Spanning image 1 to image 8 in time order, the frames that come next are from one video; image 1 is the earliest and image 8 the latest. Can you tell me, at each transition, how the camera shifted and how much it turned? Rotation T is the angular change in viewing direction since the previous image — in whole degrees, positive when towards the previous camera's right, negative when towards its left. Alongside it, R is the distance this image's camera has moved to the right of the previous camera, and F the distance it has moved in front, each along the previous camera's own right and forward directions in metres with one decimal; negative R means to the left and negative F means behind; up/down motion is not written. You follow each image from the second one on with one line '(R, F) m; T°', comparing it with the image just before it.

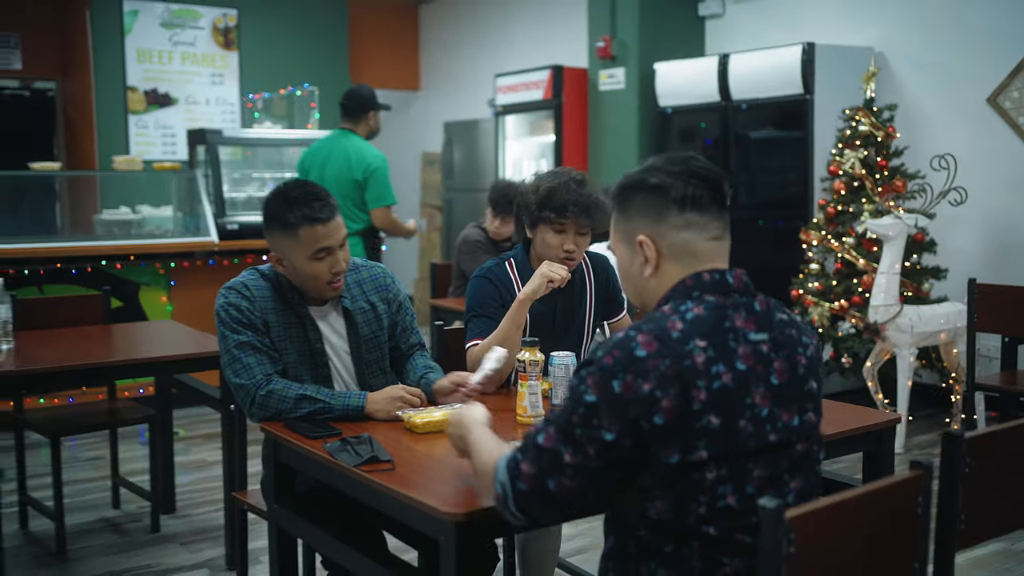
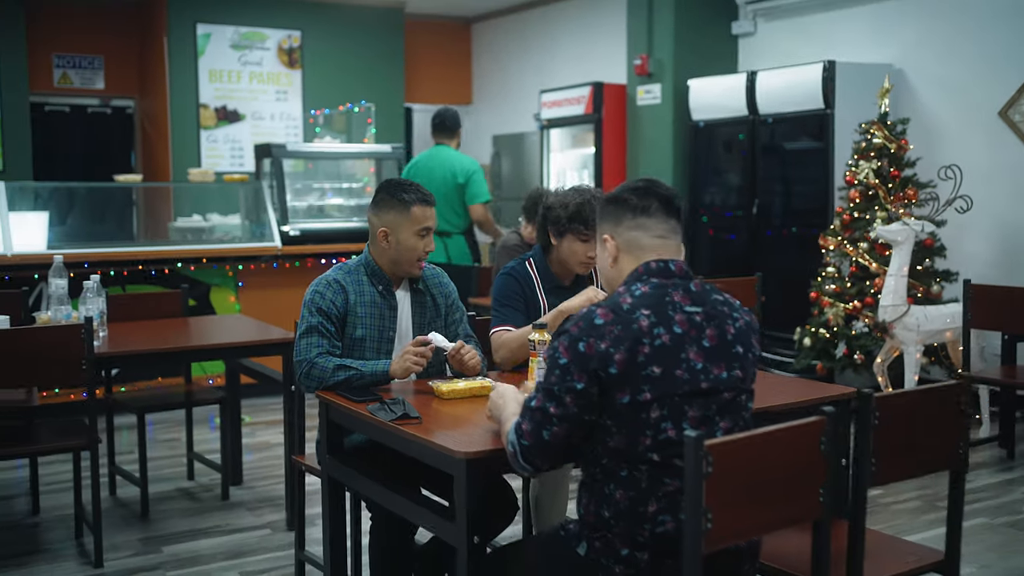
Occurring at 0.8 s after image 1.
(+0.1, -0.4) m; -3°
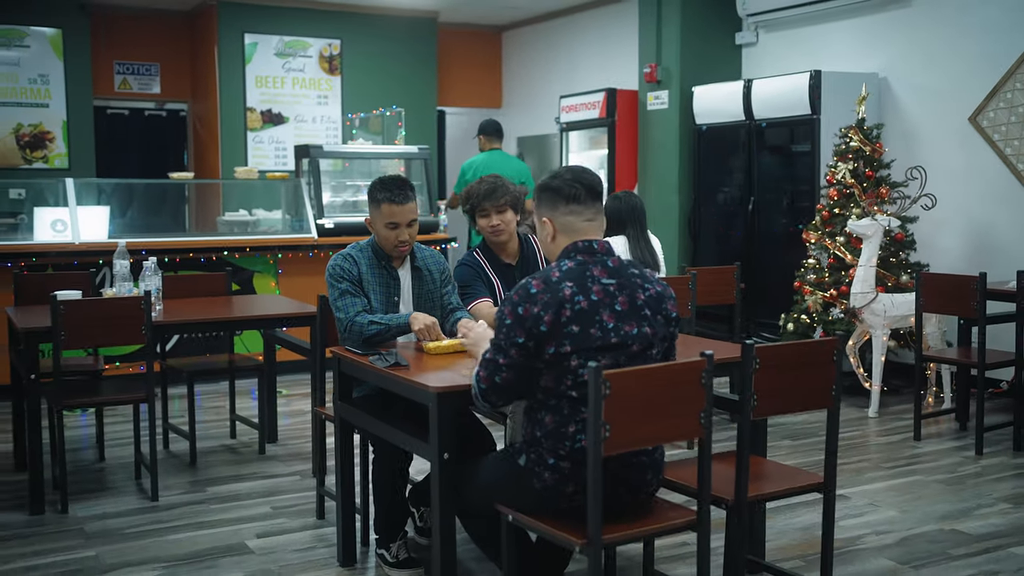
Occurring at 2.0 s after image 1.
(+0.2, -0.6) m; -3°
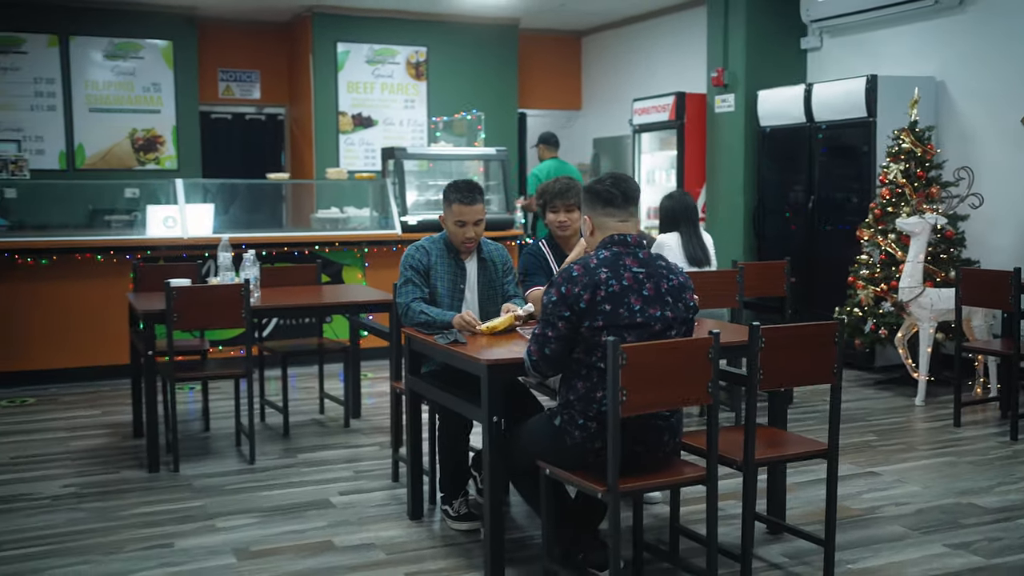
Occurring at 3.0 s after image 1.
(+0.1, -0.4) m; -5°
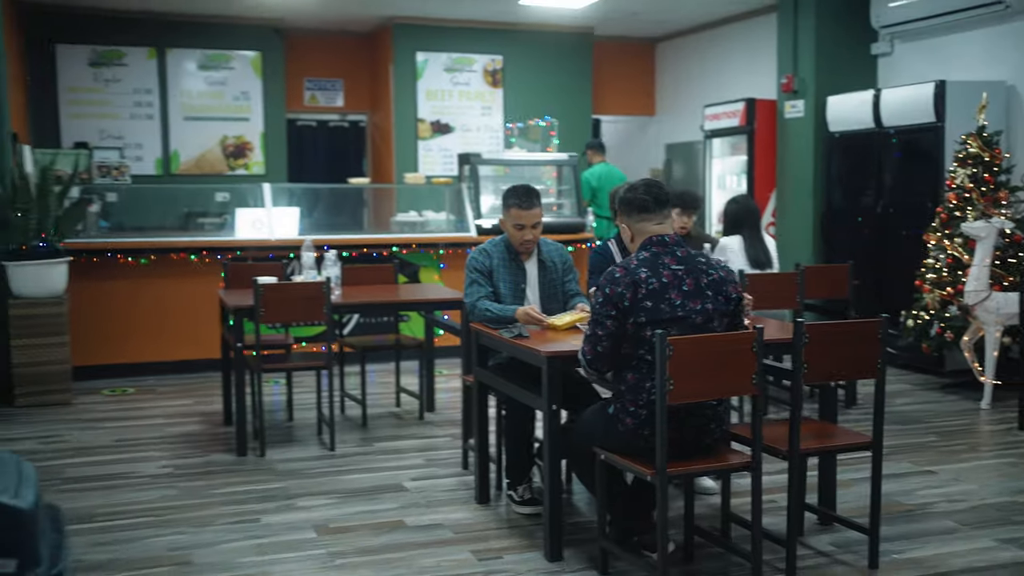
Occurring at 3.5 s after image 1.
(+0.1, -0.2) m; -4°
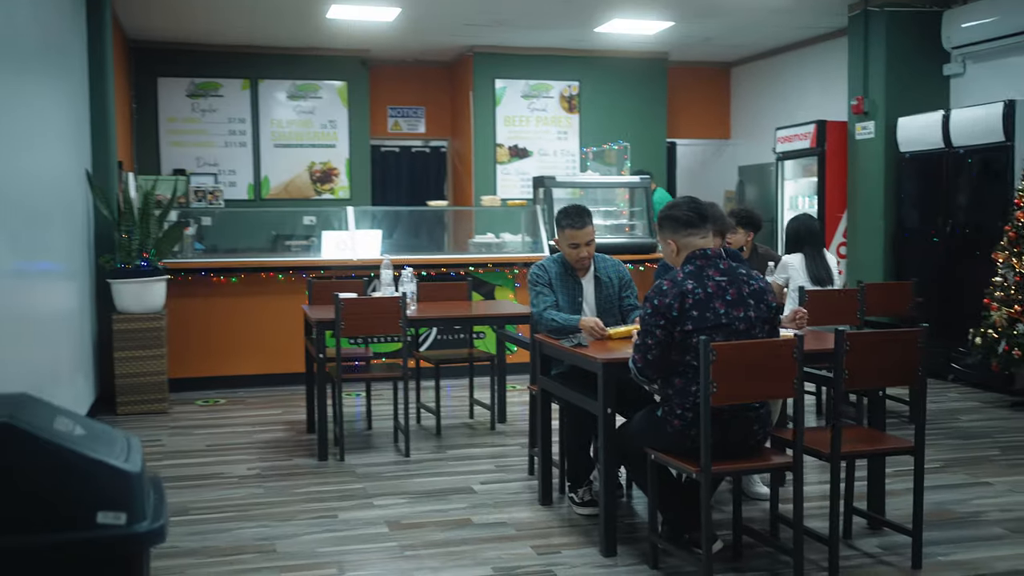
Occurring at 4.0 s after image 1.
(+0.1, -0.2) m; -5°
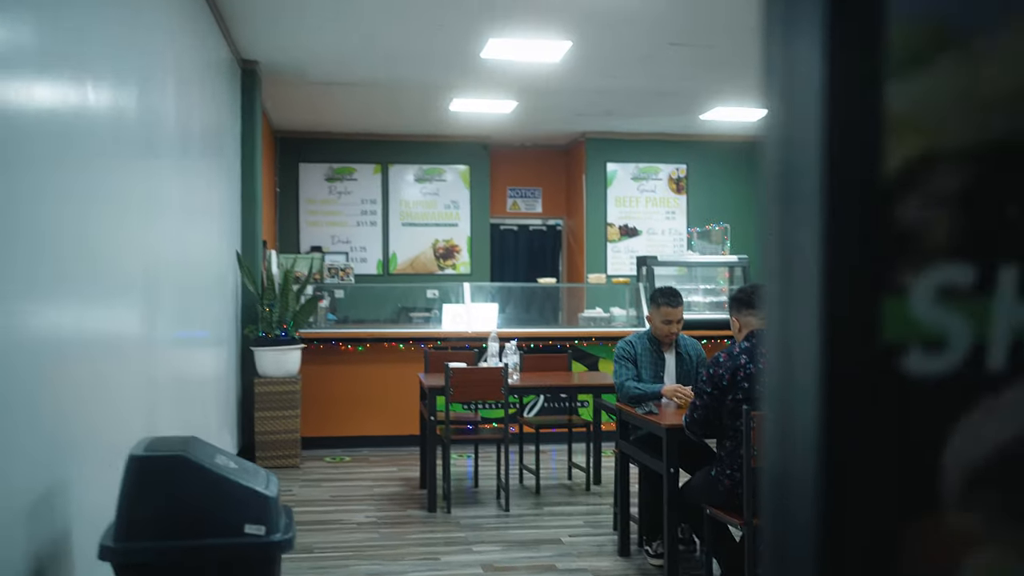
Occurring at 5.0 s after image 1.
(+0.2, -0.6) m; -7°
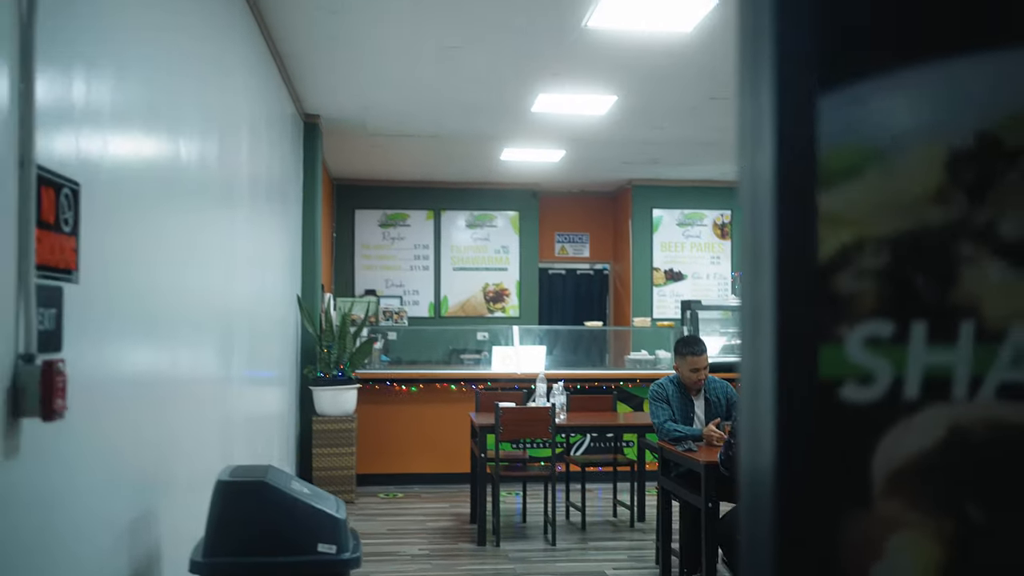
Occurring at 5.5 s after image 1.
(0.0, -0.3) m; -3°
